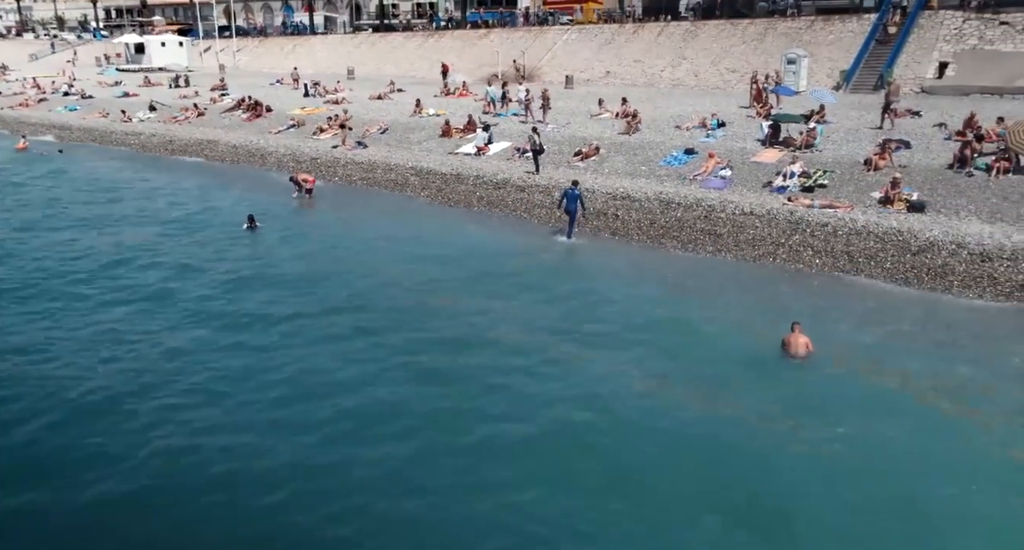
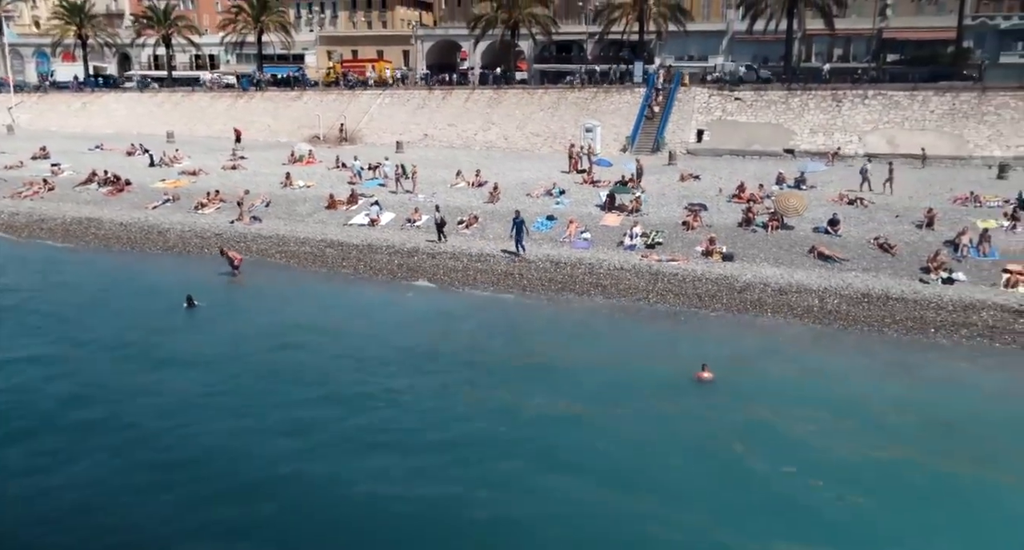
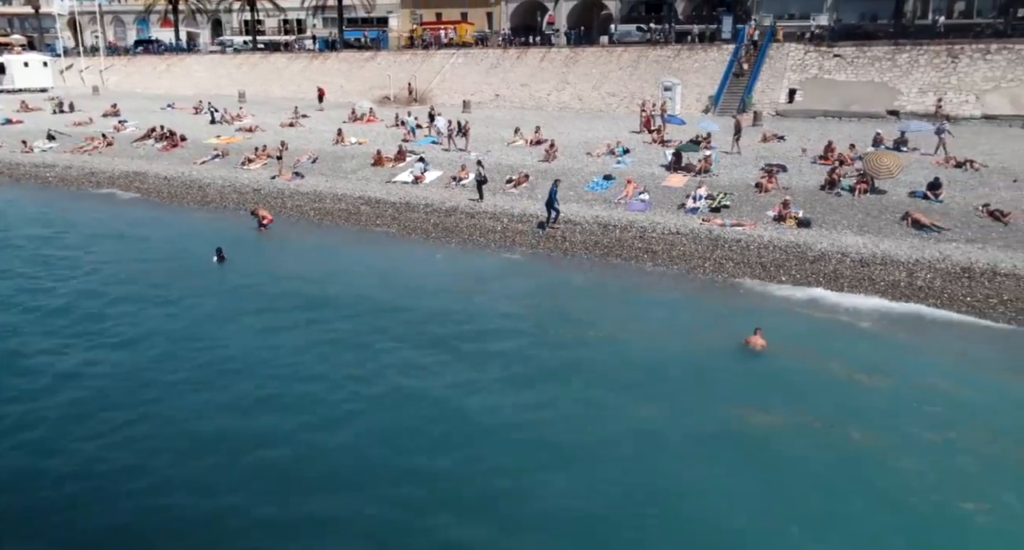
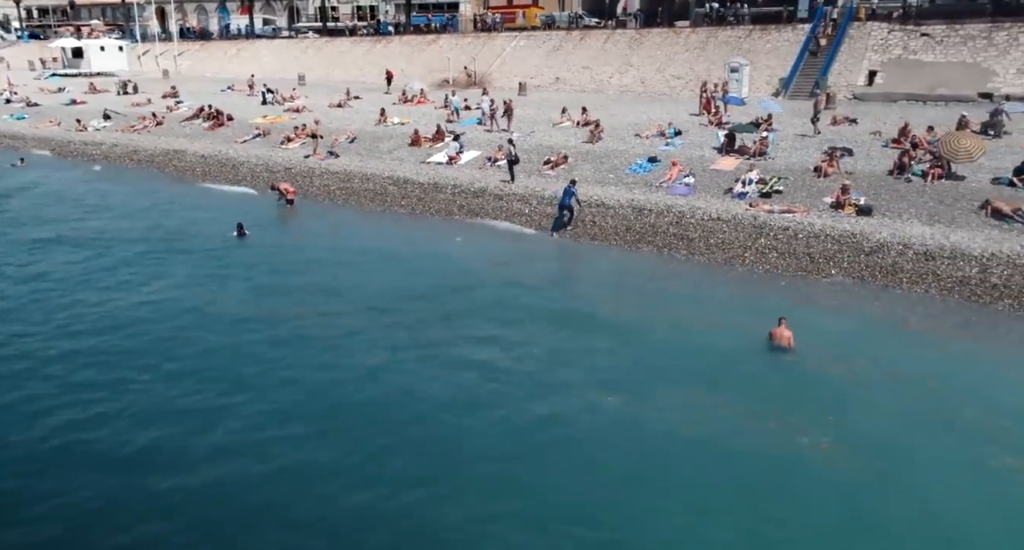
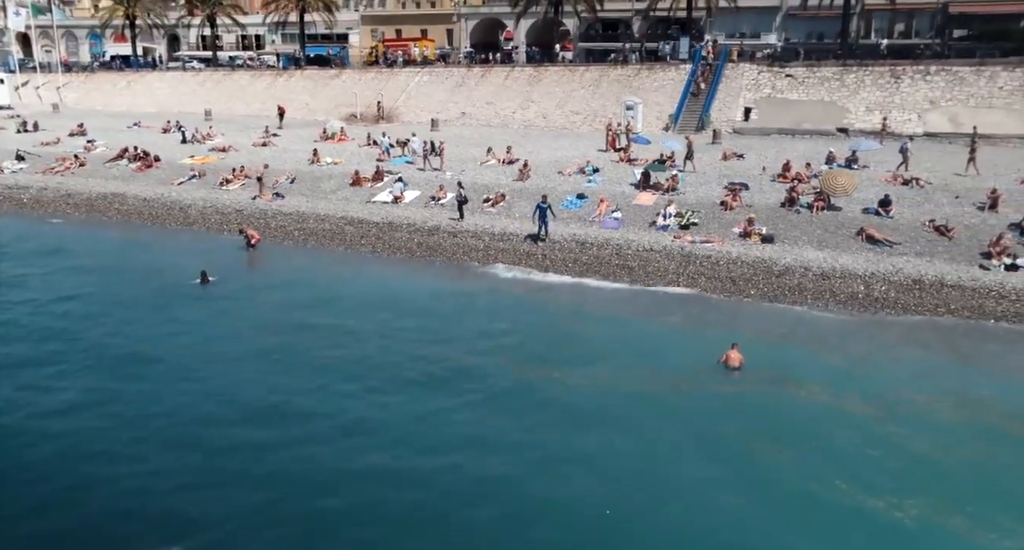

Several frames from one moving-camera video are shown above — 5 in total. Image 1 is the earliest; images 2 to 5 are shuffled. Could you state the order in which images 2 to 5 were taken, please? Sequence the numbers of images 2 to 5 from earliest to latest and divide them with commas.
4, 3, 5, 2
